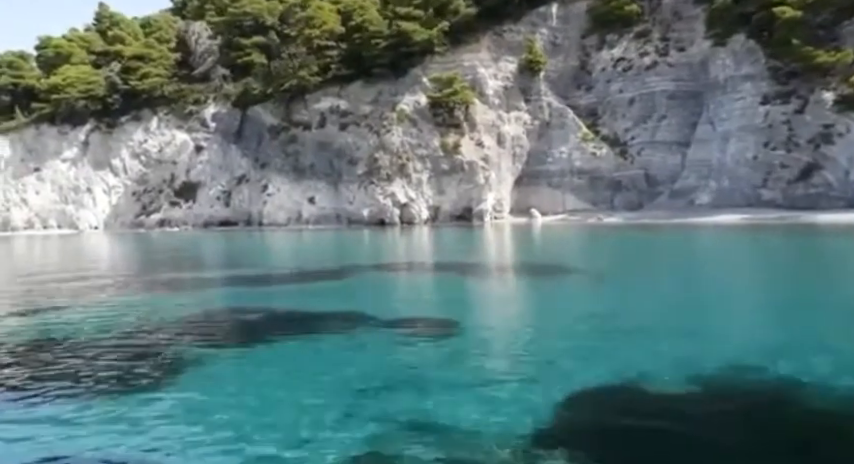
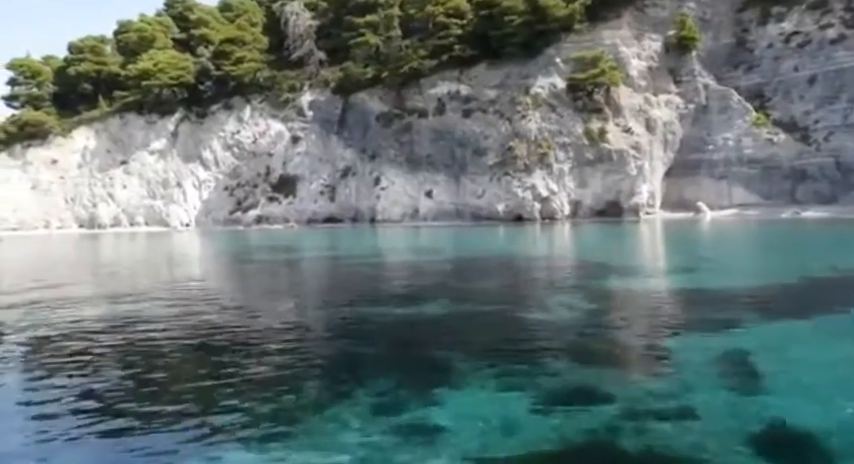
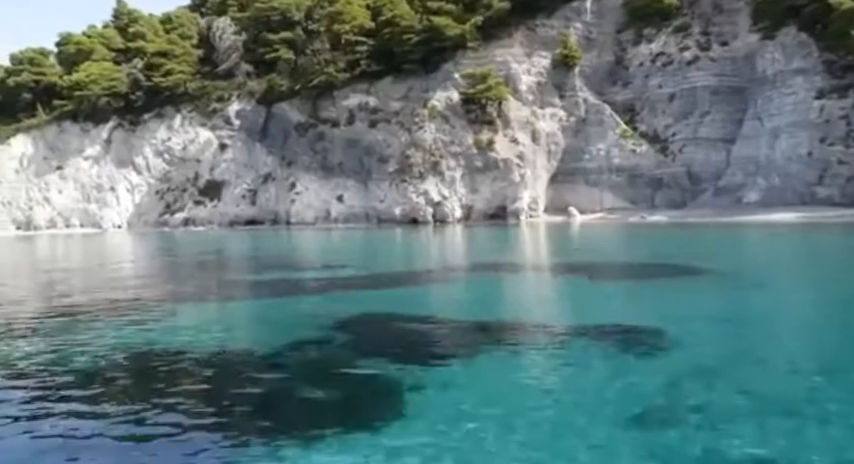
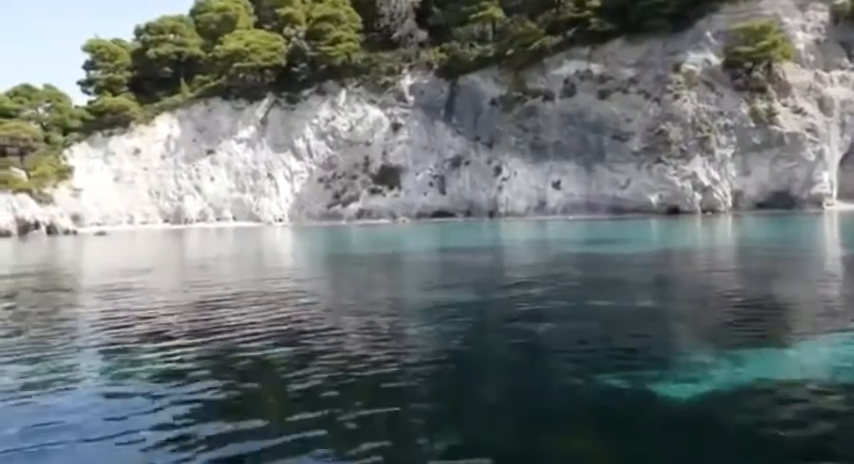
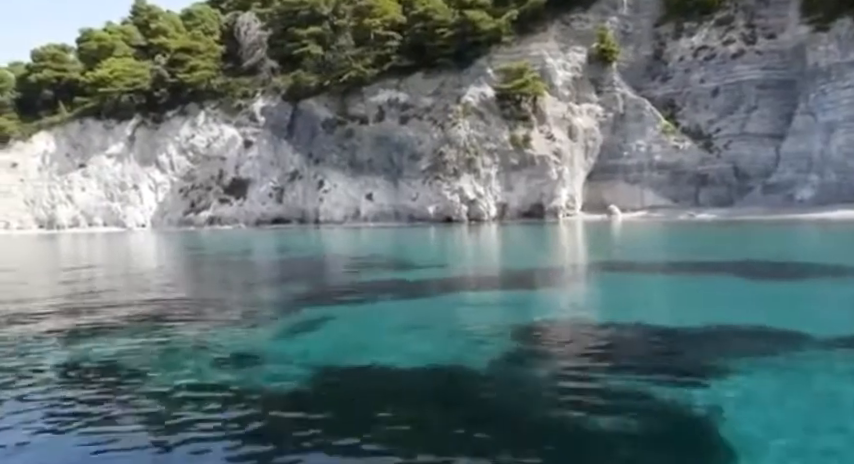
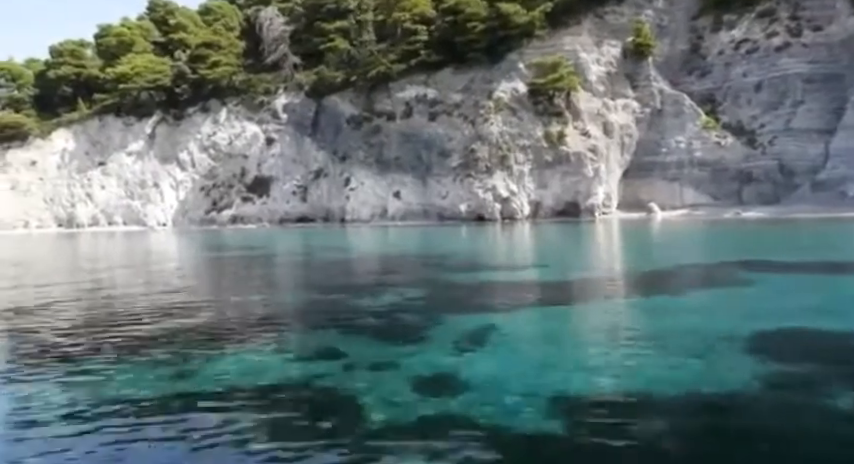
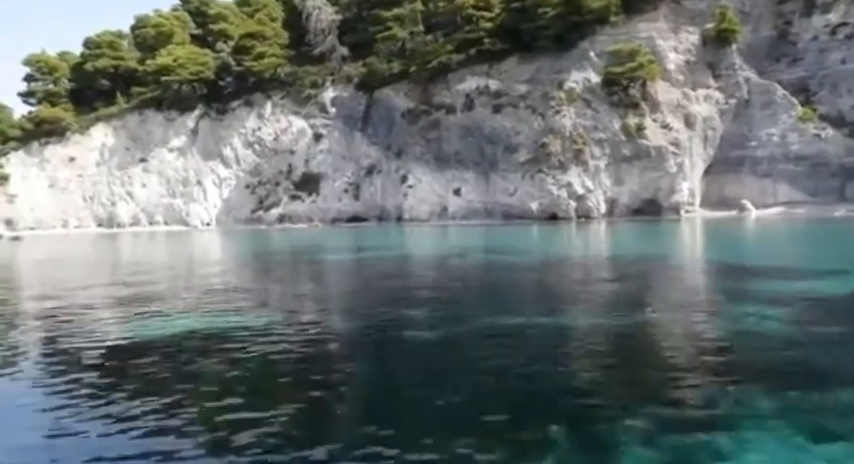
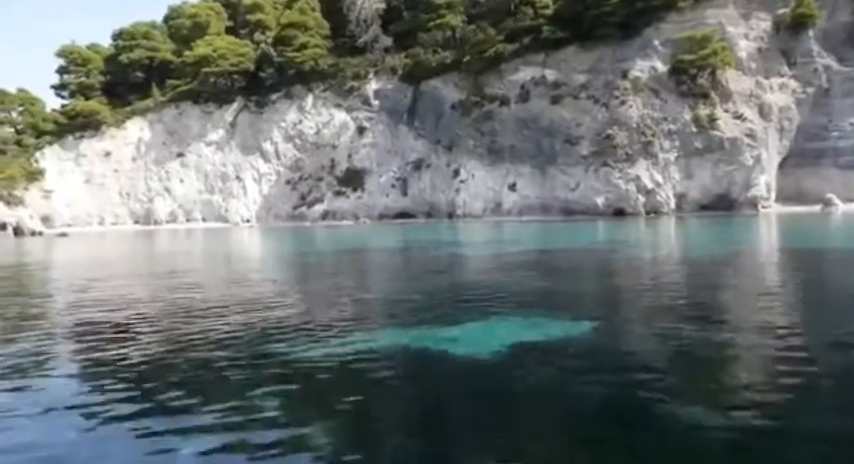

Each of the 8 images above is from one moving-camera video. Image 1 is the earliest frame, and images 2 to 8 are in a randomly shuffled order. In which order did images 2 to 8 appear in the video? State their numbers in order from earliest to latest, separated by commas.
3, 5, 6, 2, 7, 8, 4
